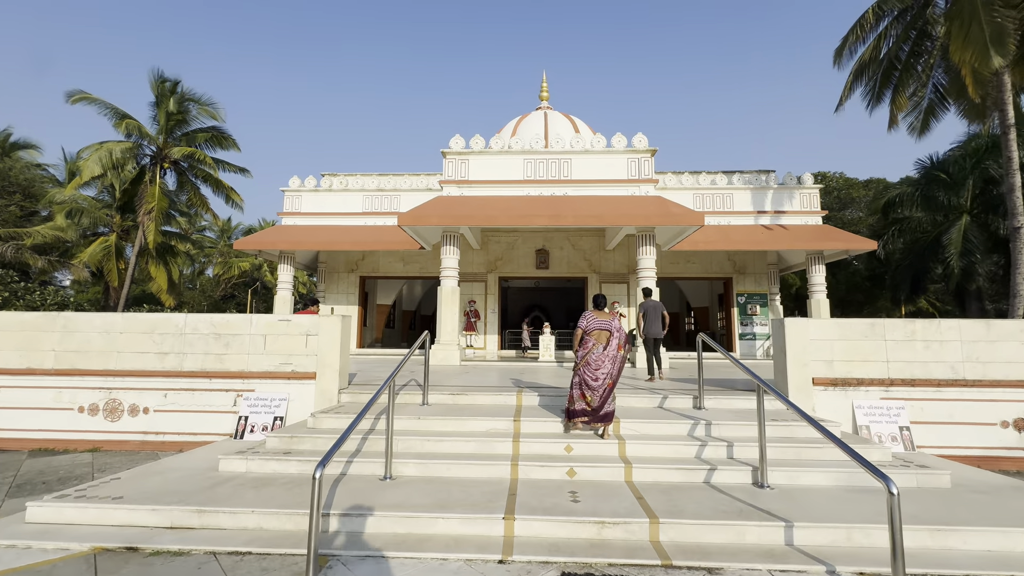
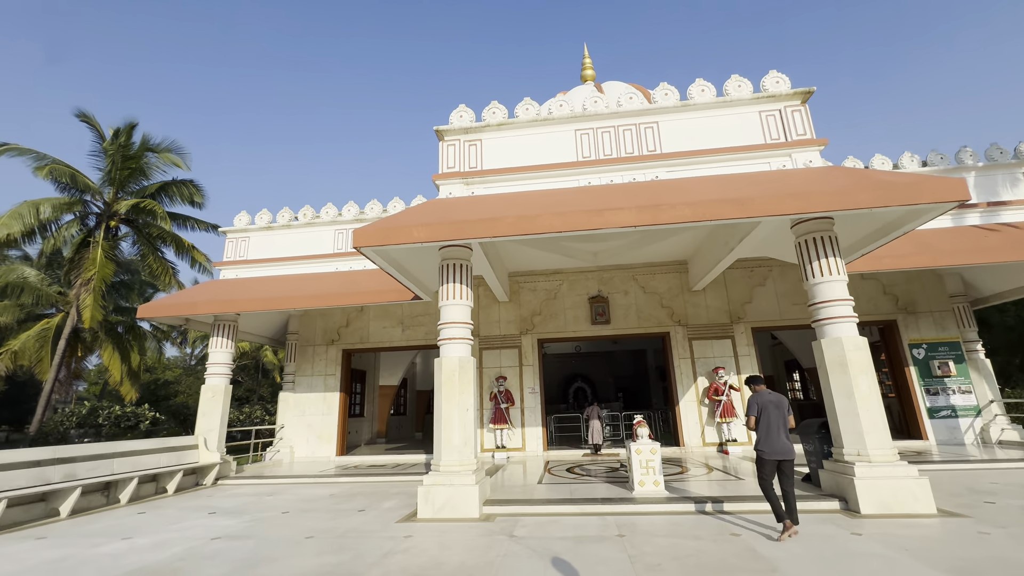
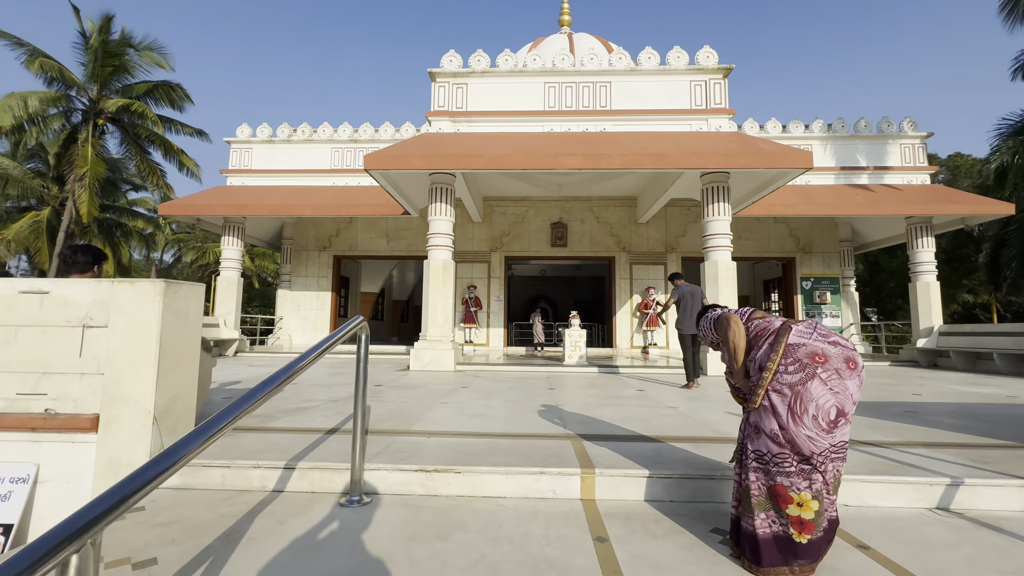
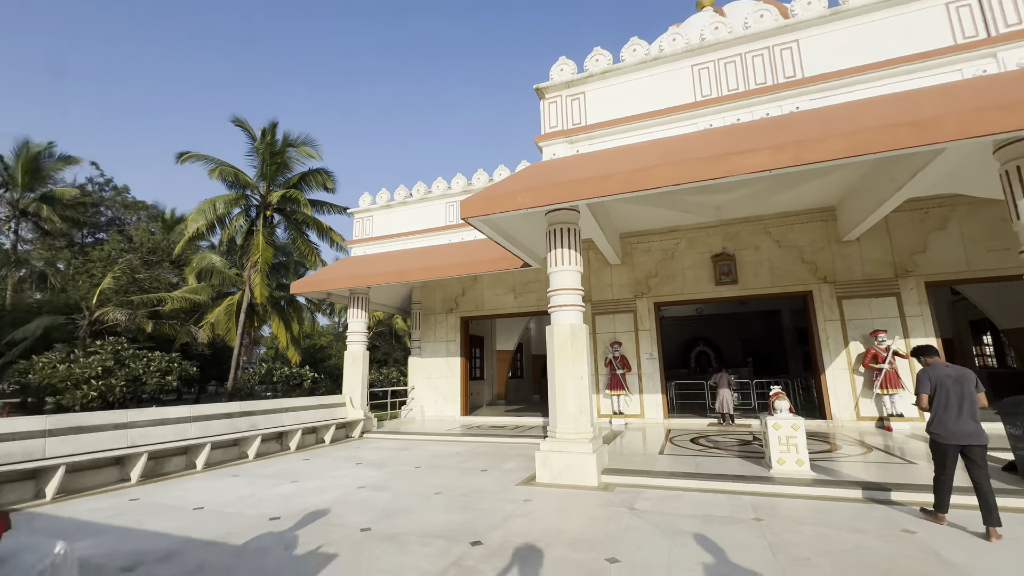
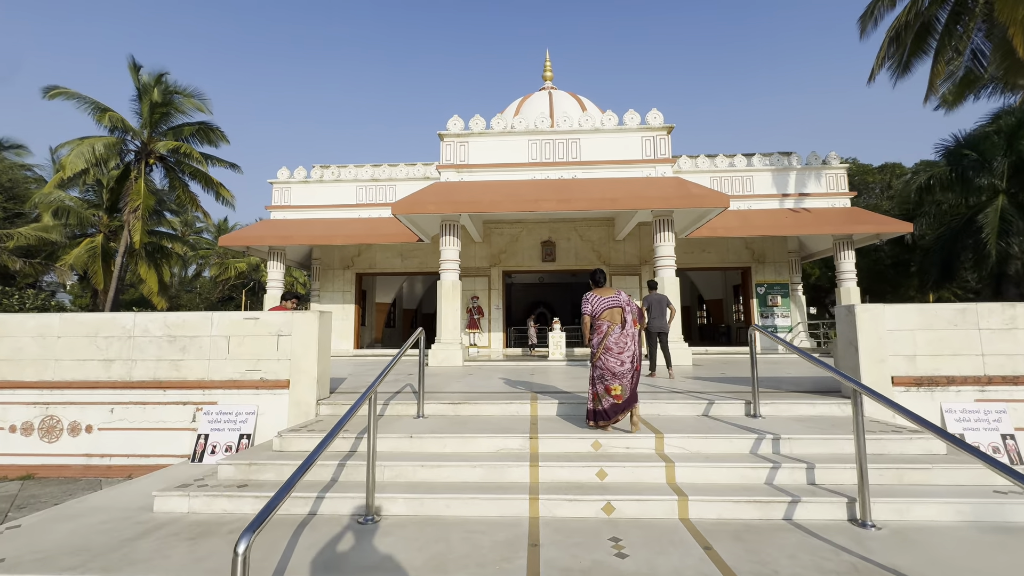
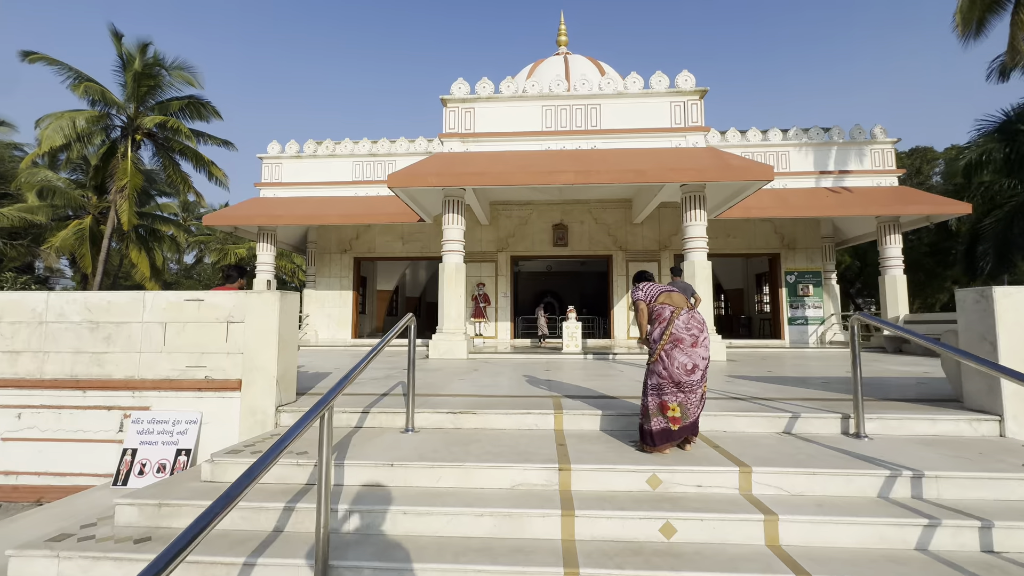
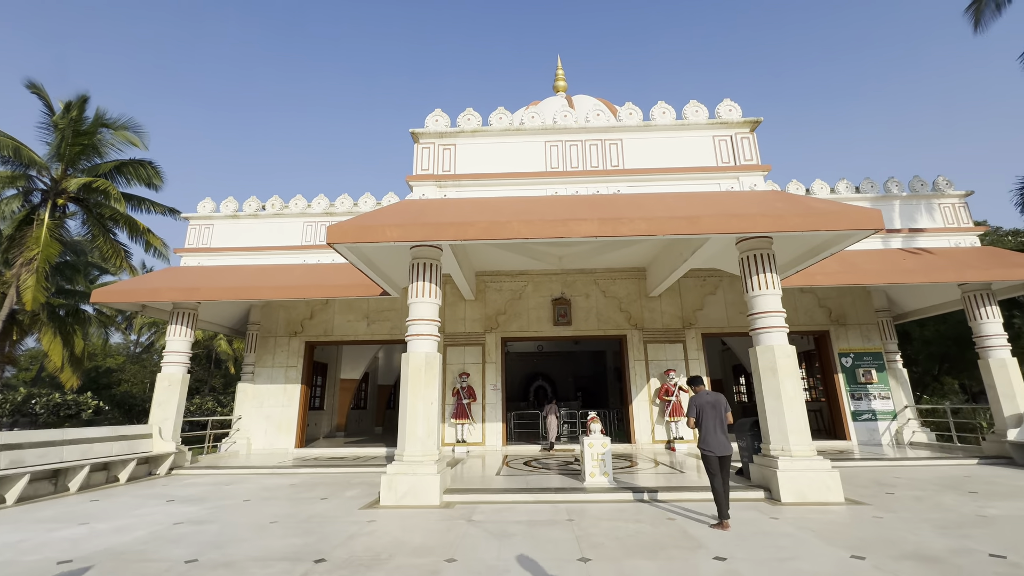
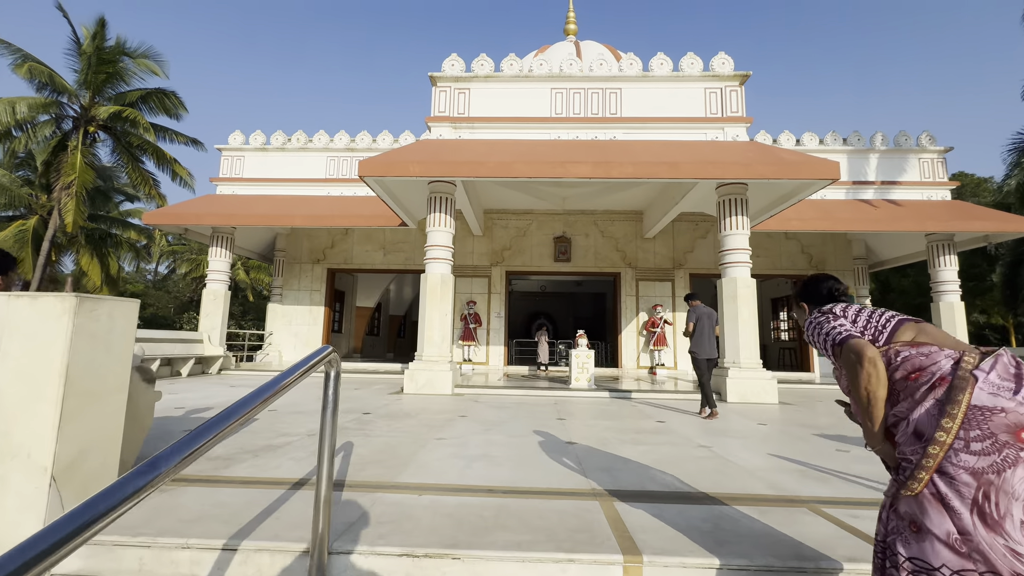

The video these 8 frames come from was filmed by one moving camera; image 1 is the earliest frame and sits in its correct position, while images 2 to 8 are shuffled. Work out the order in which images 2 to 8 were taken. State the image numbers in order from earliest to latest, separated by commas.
5, 6, 3, 8, 7, 2, 4
